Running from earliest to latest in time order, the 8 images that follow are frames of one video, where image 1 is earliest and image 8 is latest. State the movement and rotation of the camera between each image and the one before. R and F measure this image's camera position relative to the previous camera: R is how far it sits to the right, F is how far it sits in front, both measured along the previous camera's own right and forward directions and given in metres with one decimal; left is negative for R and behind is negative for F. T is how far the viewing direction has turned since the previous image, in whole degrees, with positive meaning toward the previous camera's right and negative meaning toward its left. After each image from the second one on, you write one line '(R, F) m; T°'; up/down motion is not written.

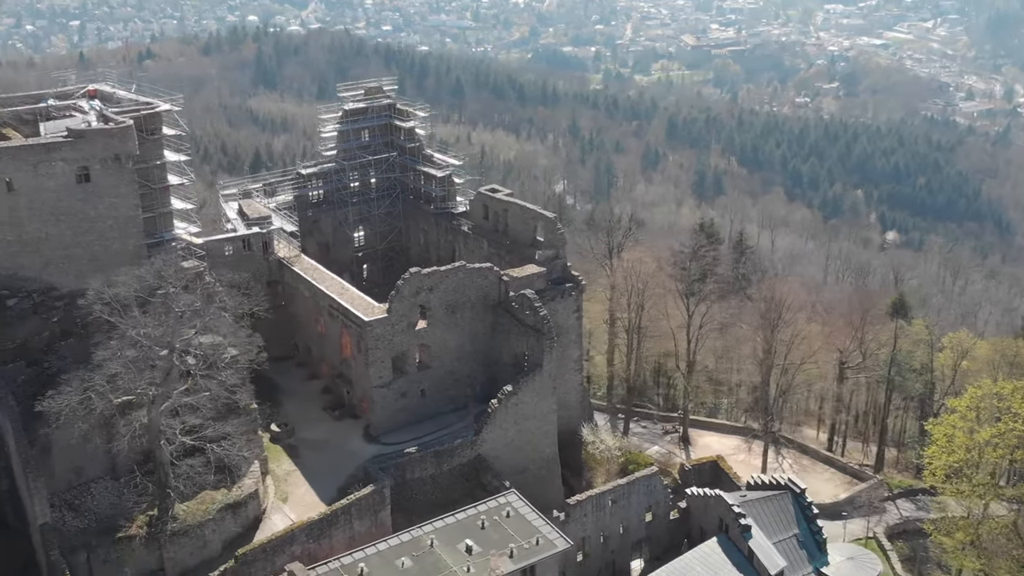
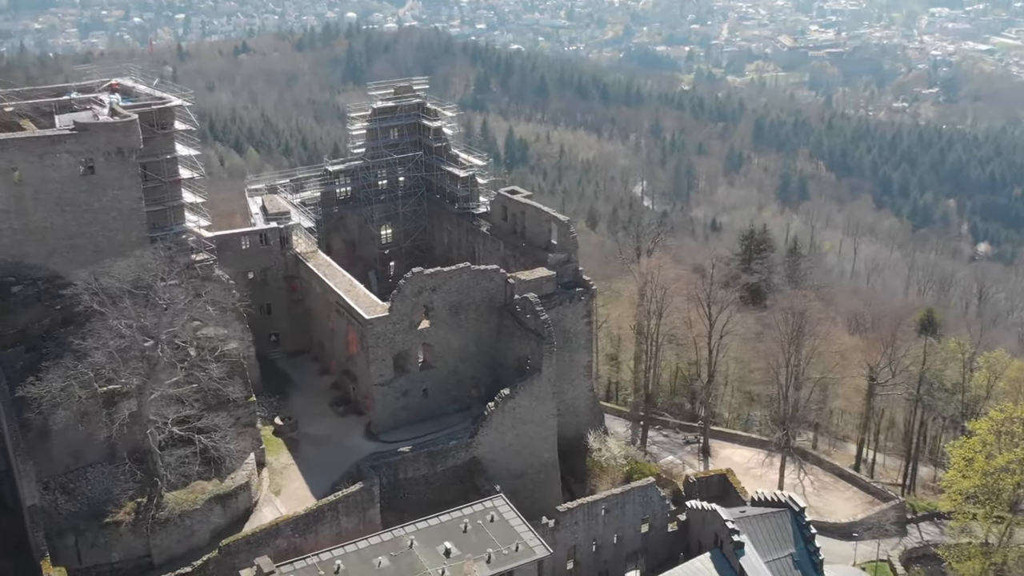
(+3.0, +0.4) m; -5°
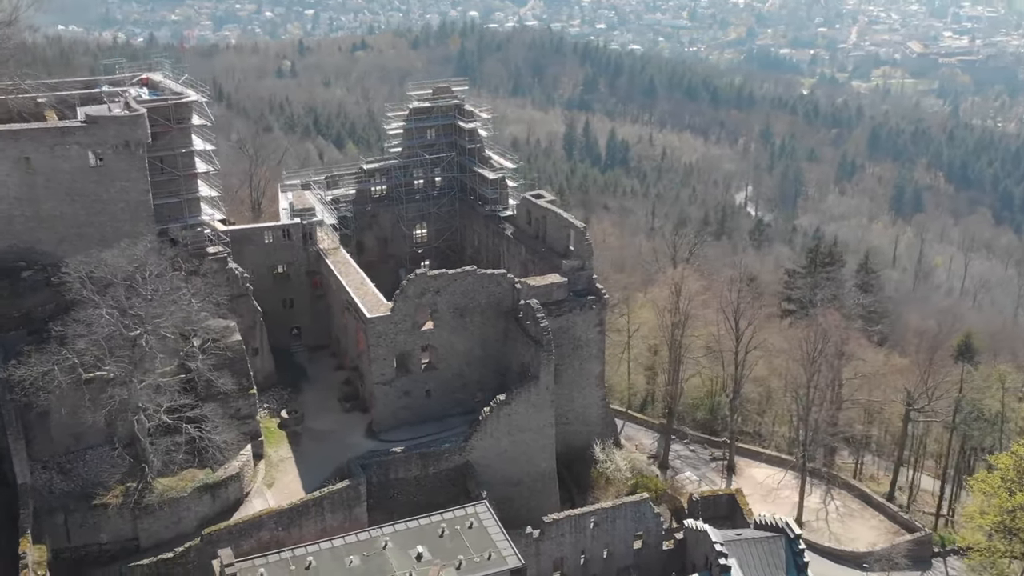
(+3.8, +0.5) m; -6°
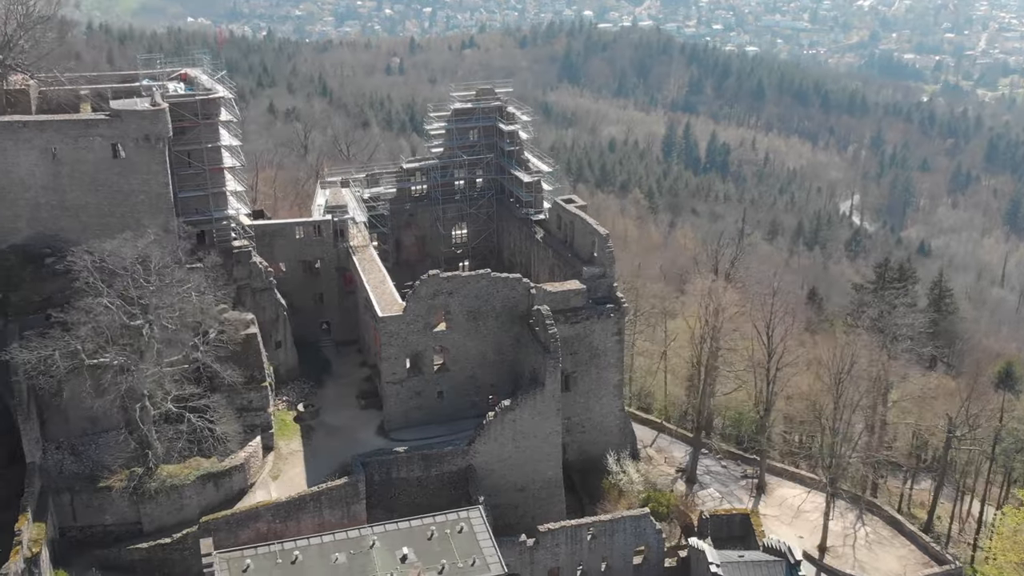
(+3.3, +0.5) m; -6°
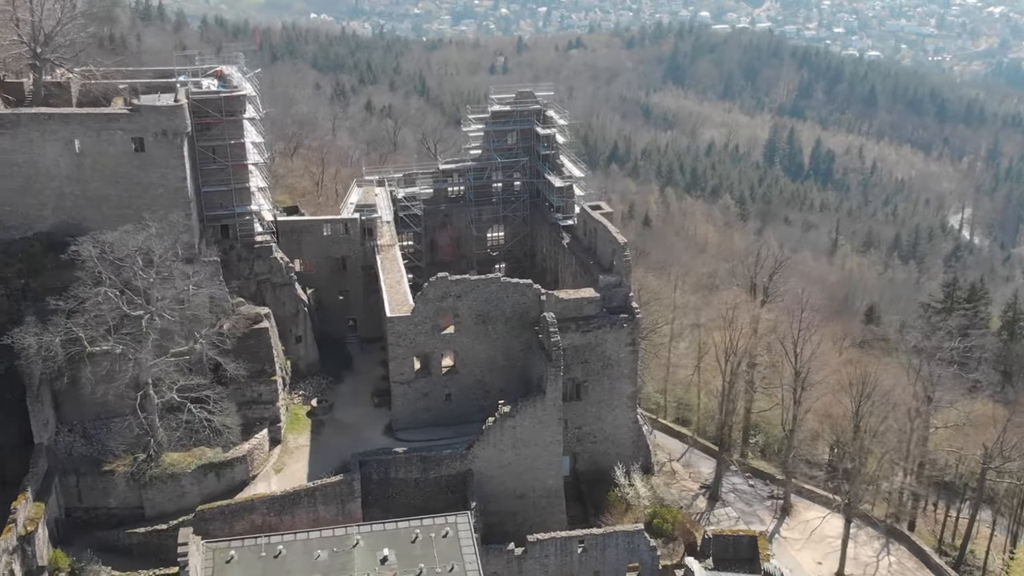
(+3.4, +0.5) m; -6°
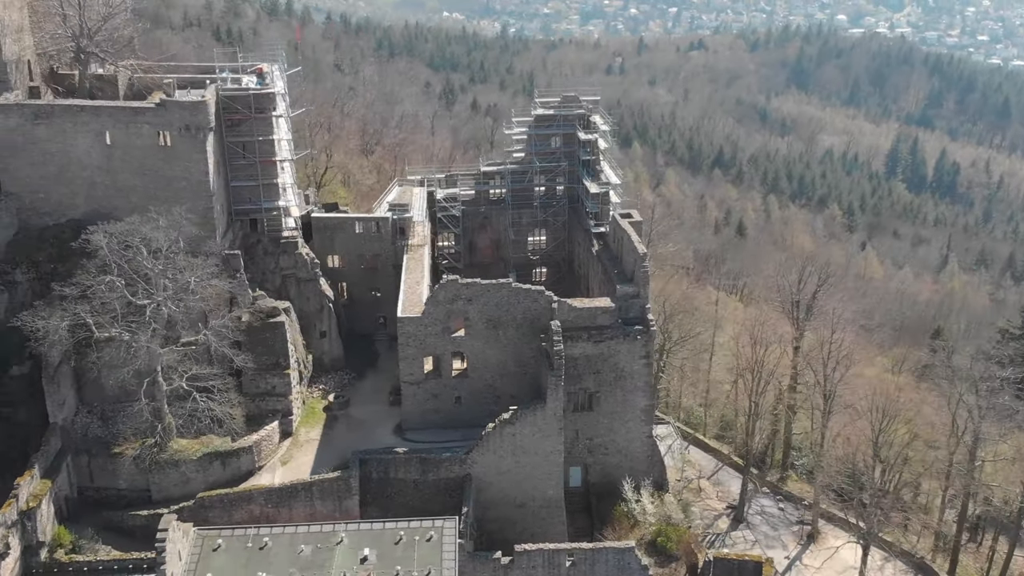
(+3.8, +0.5) m; -6°
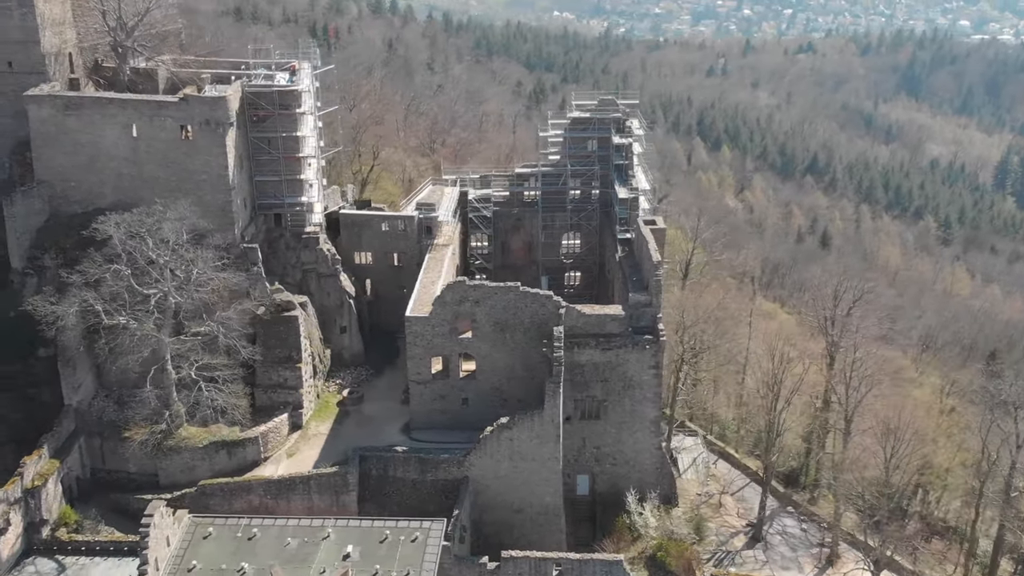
(+3.3, +0.4) m; -5°
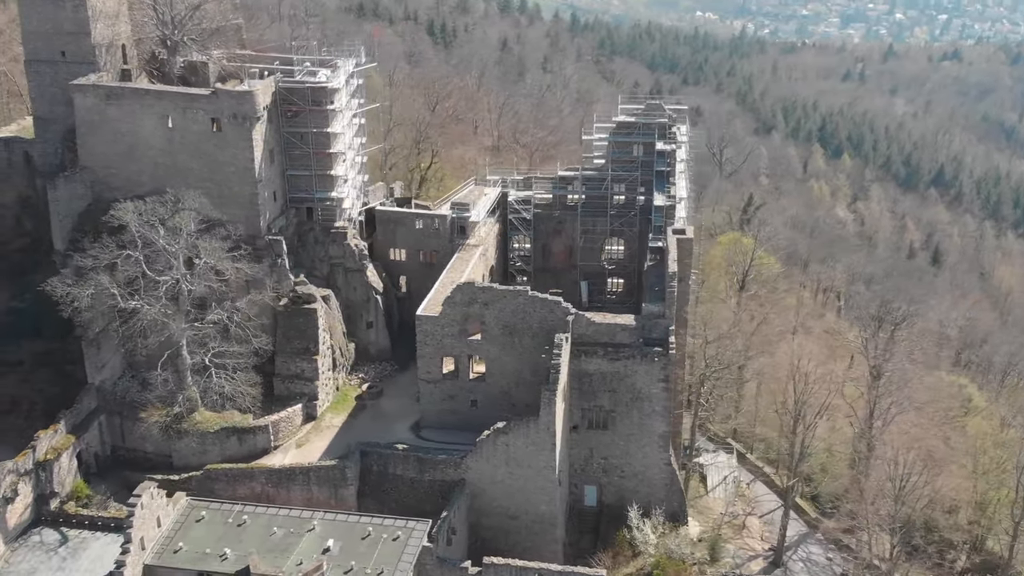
(+4.1, +0.6) m; -7°
